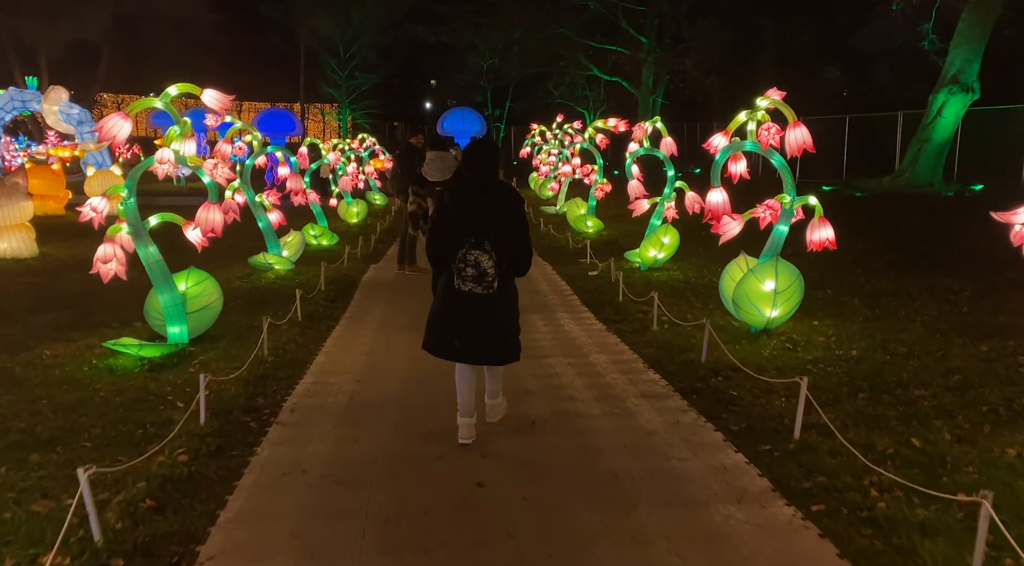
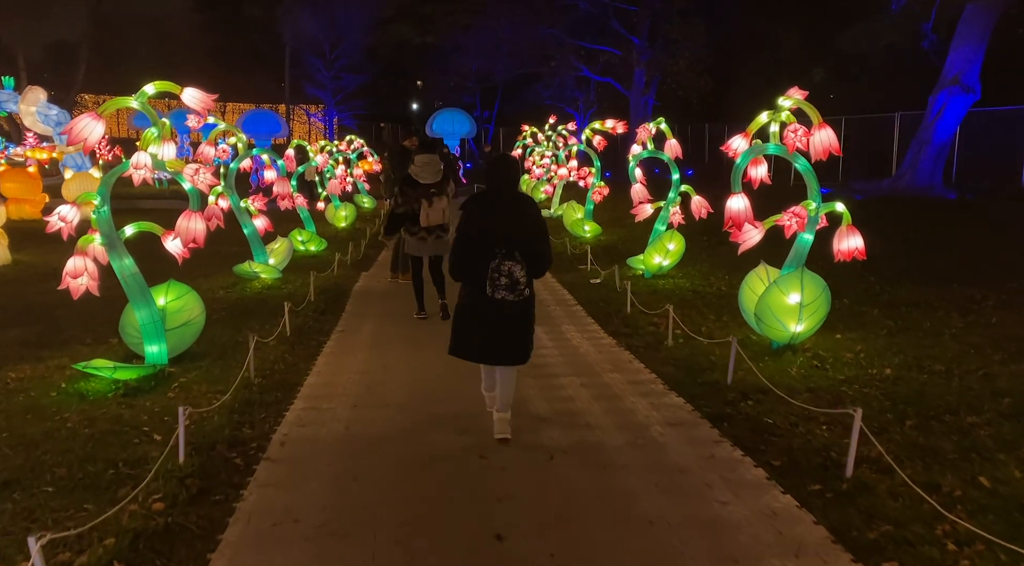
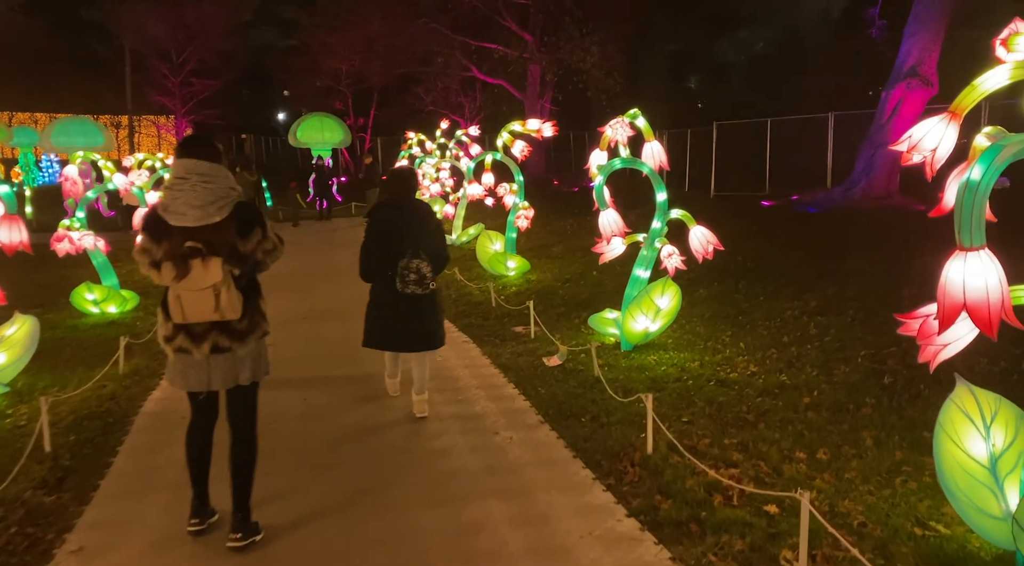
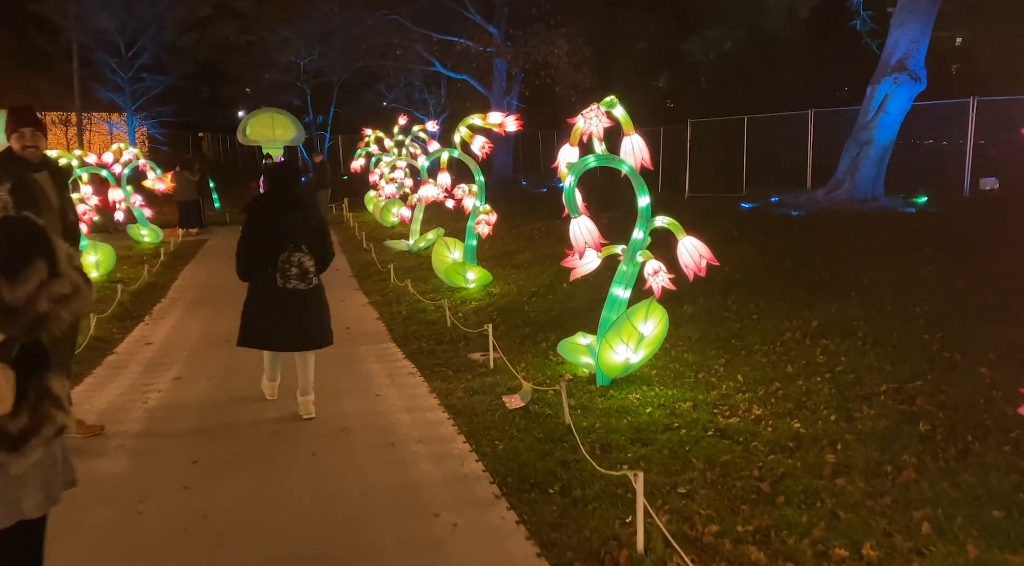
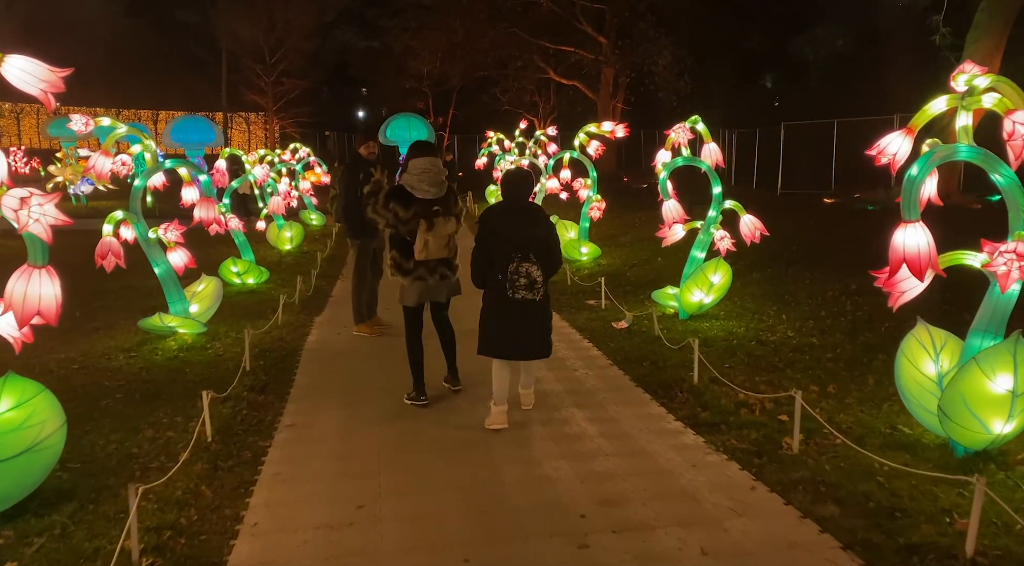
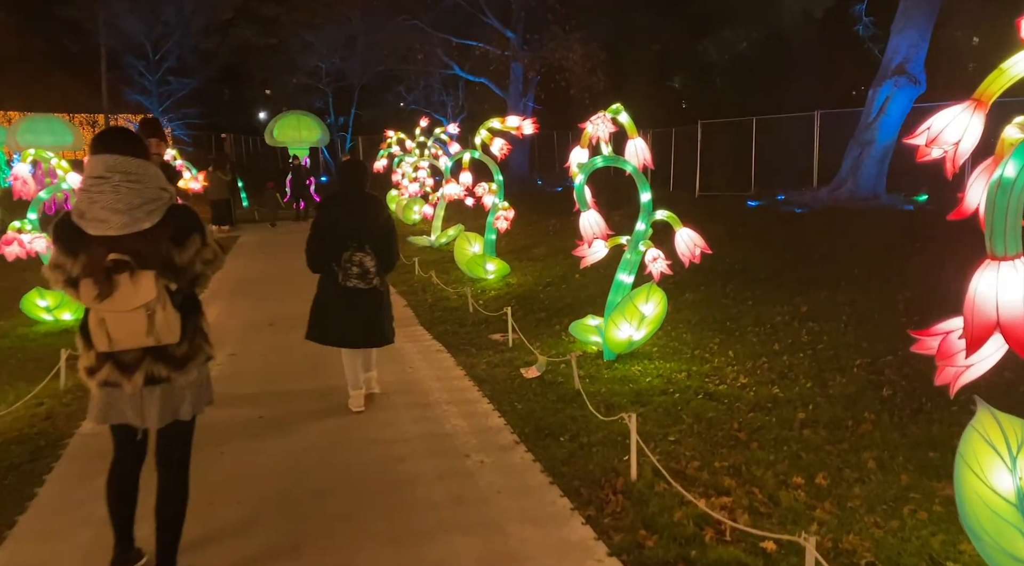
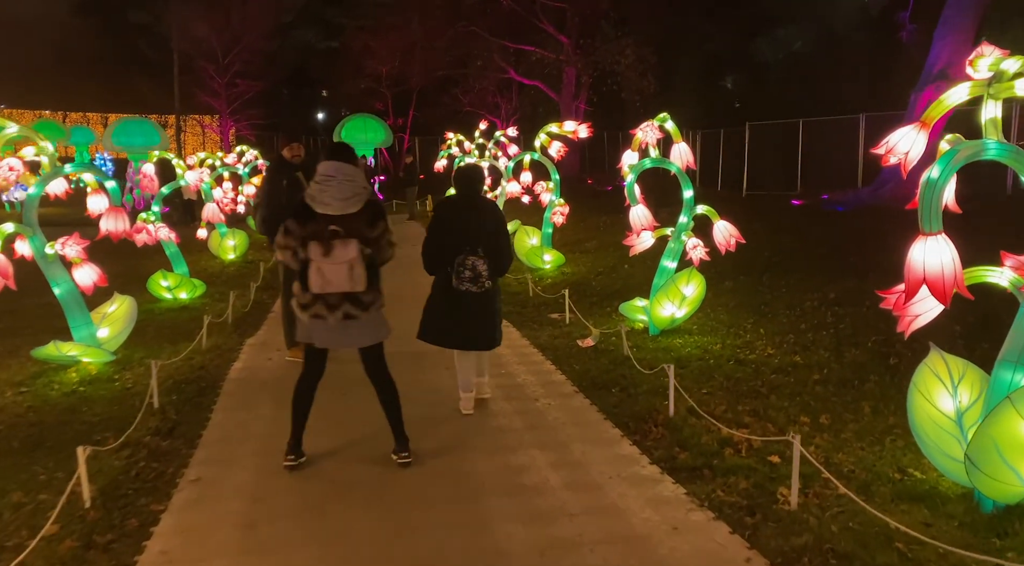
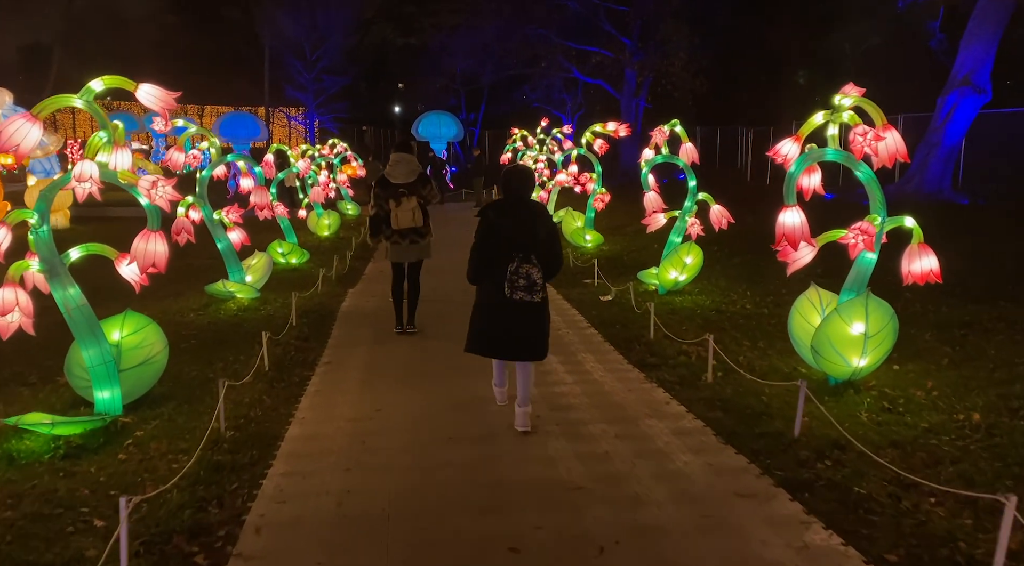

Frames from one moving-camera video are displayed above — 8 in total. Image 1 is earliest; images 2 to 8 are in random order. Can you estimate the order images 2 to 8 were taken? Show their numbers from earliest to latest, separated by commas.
2, 8, 5, 7, 3, 6, 4
